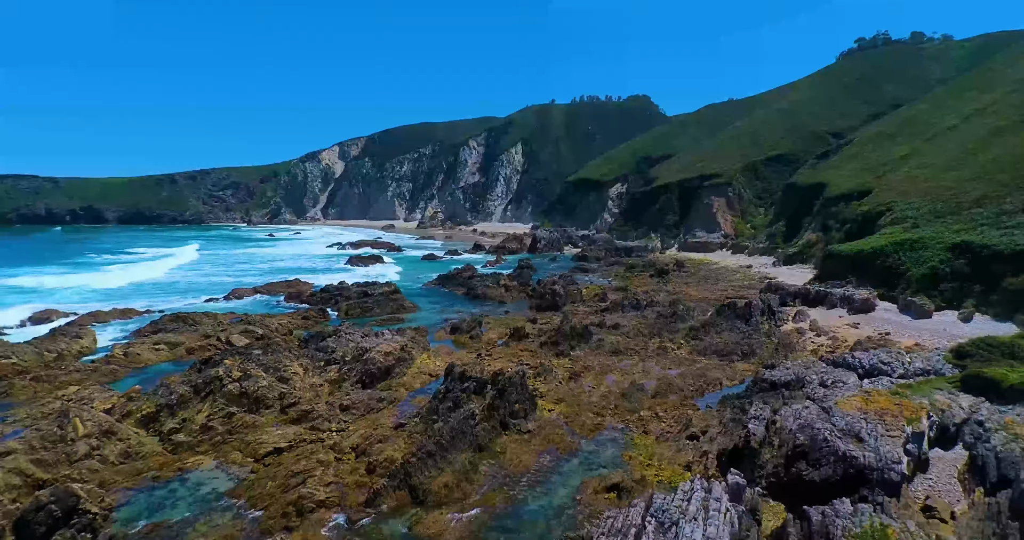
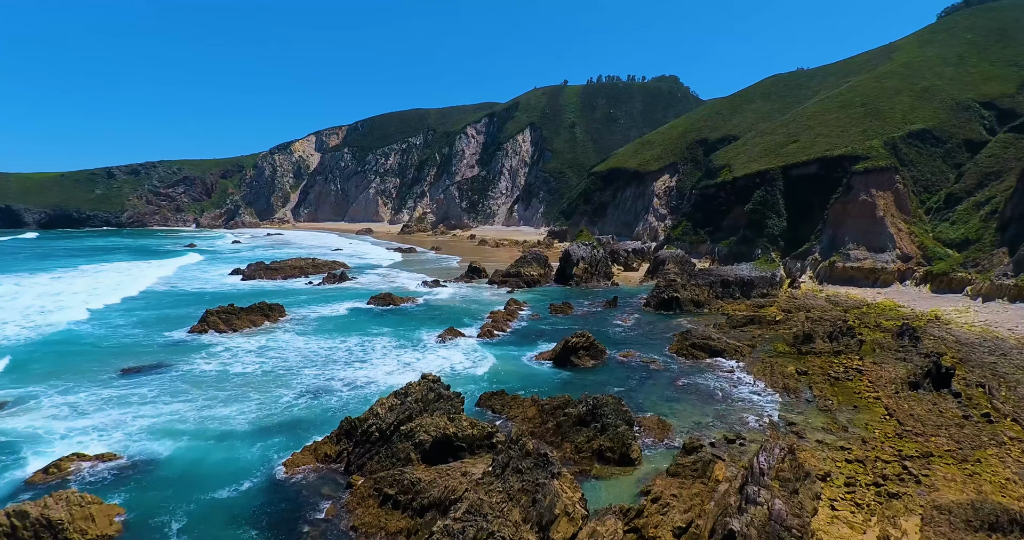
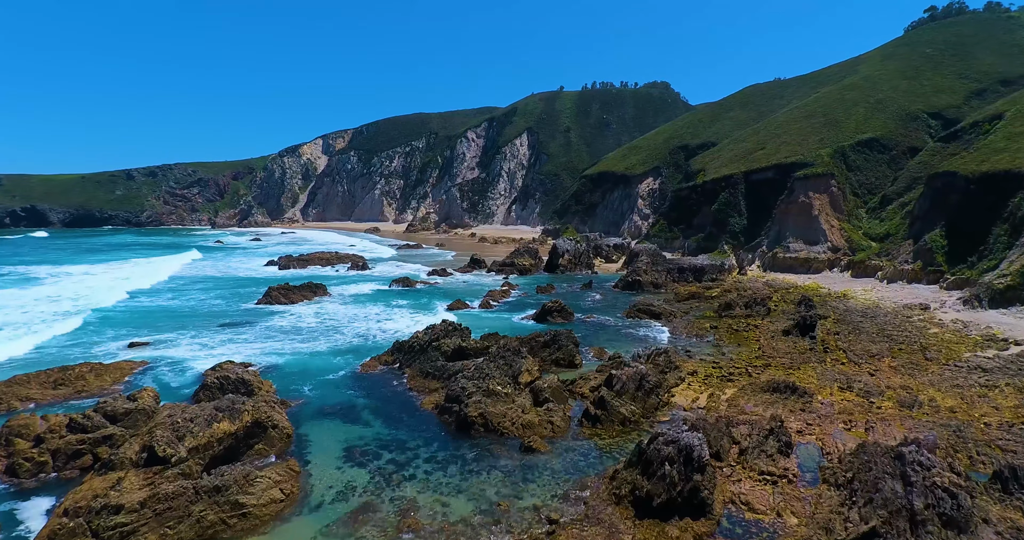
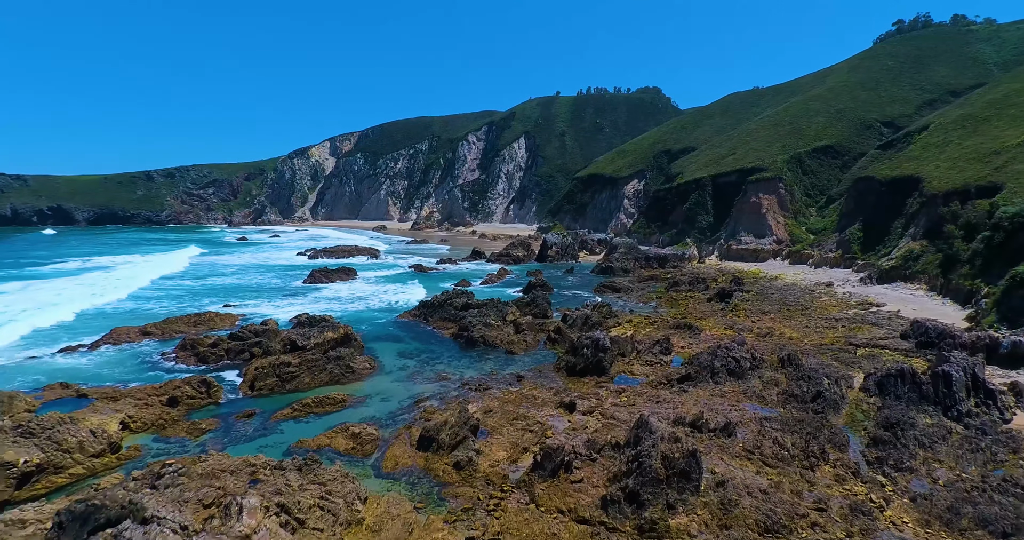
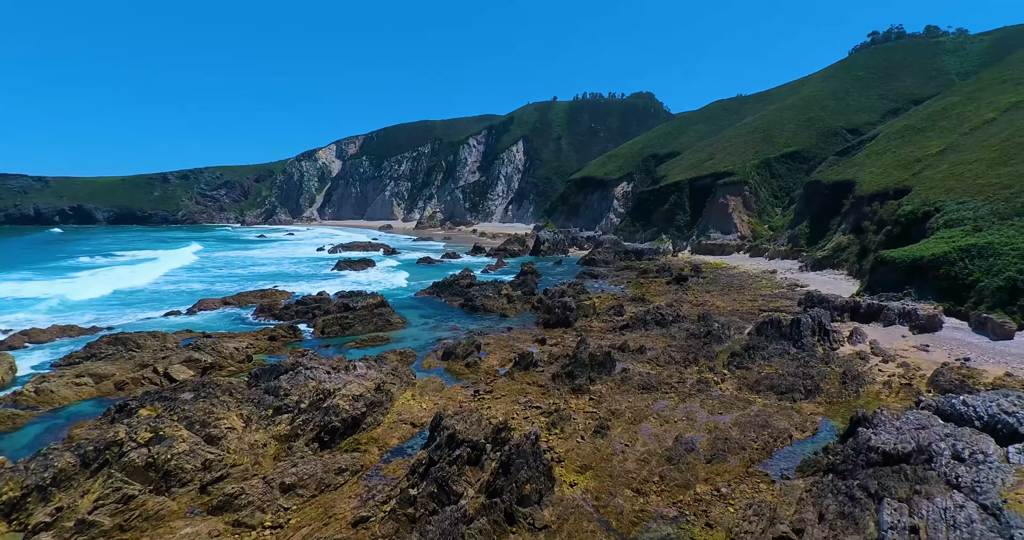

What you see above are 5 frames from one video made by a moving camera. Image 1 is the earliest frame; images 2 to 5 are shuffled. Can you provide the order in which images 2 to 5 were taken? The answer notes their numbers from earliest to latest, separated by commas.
5, 4, 3, 2
